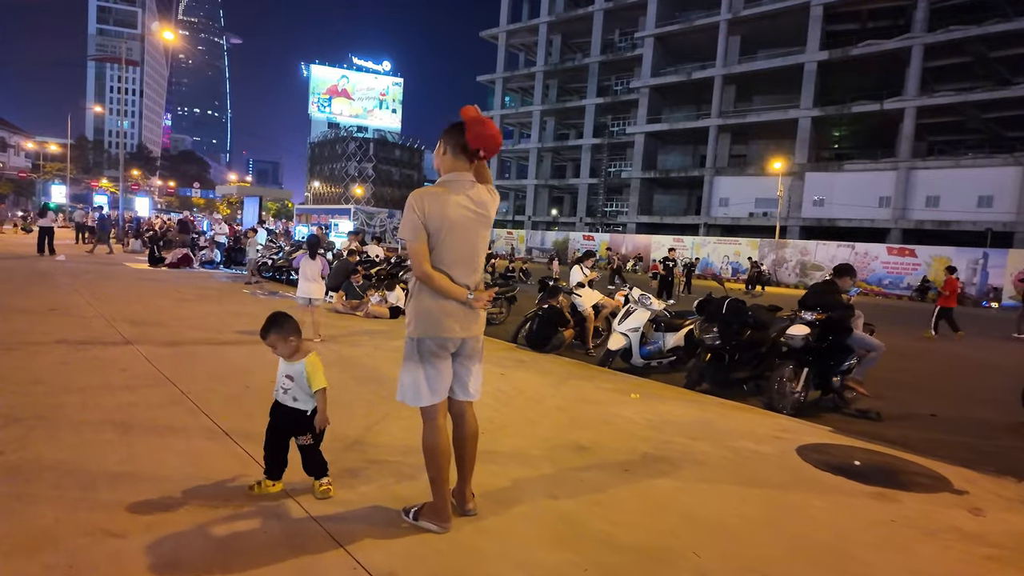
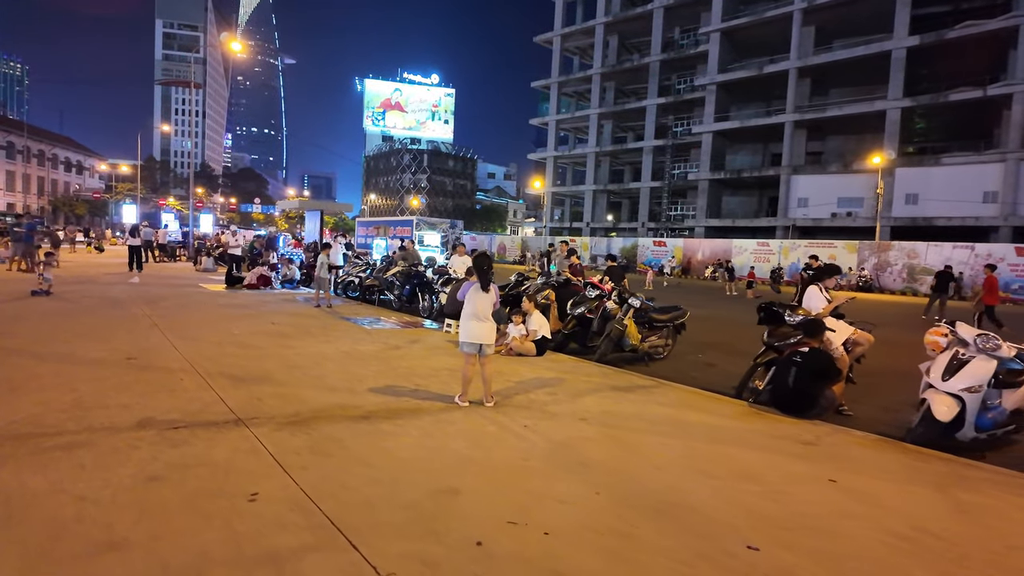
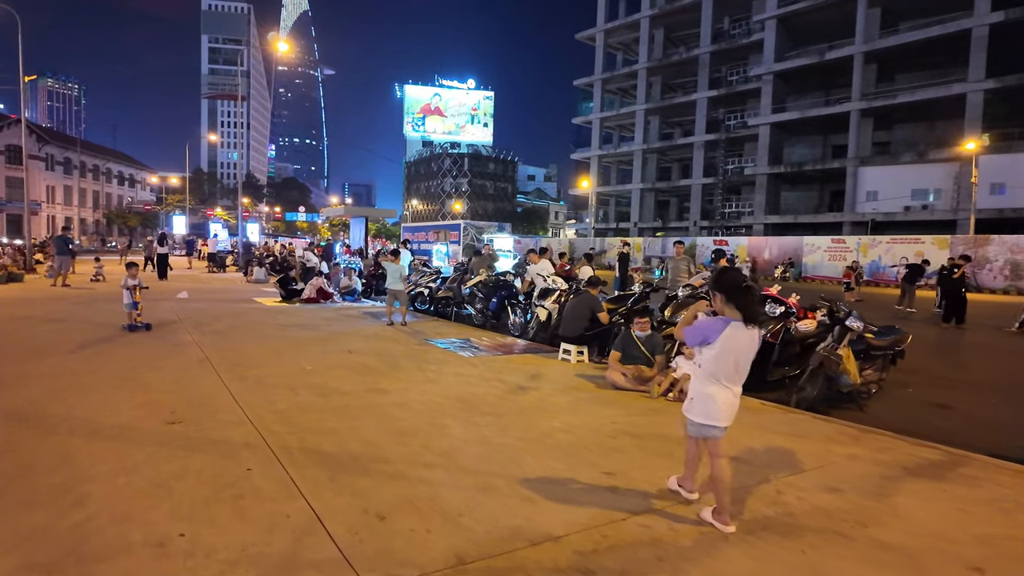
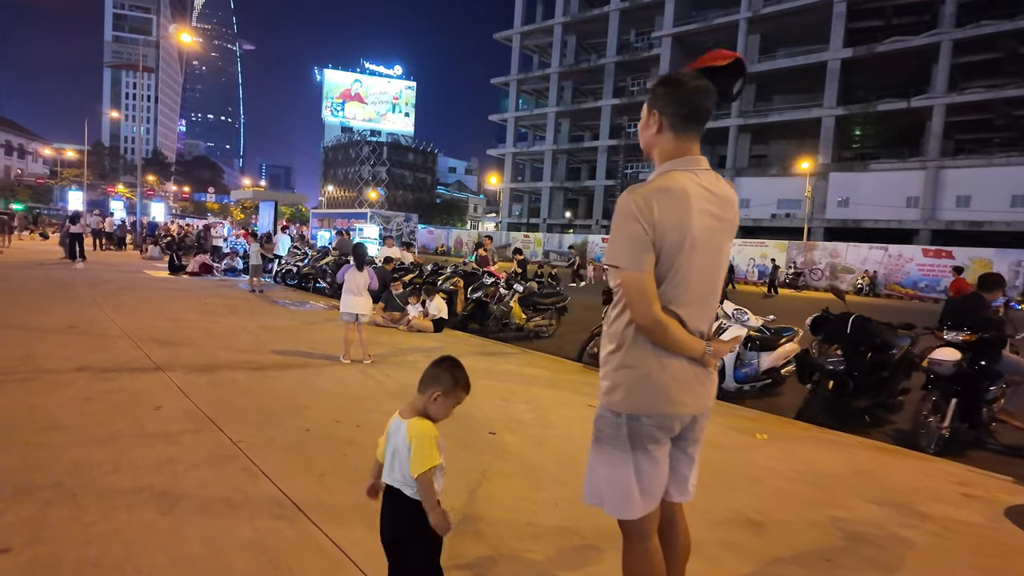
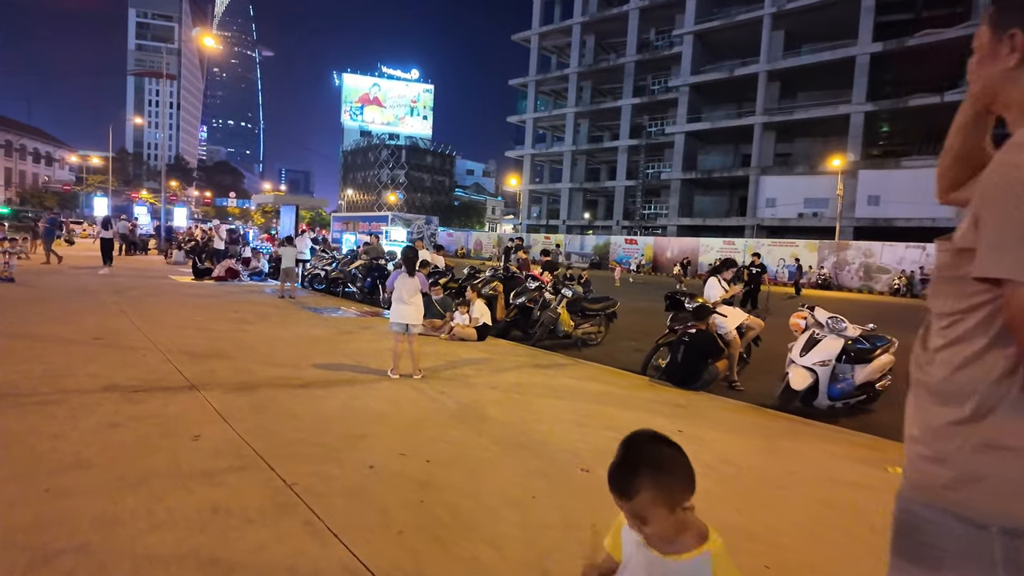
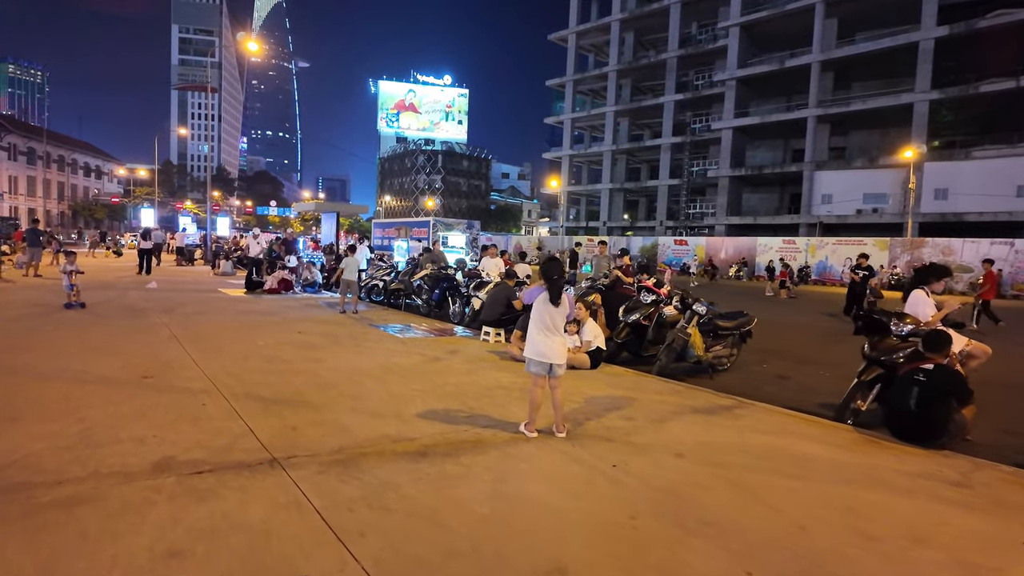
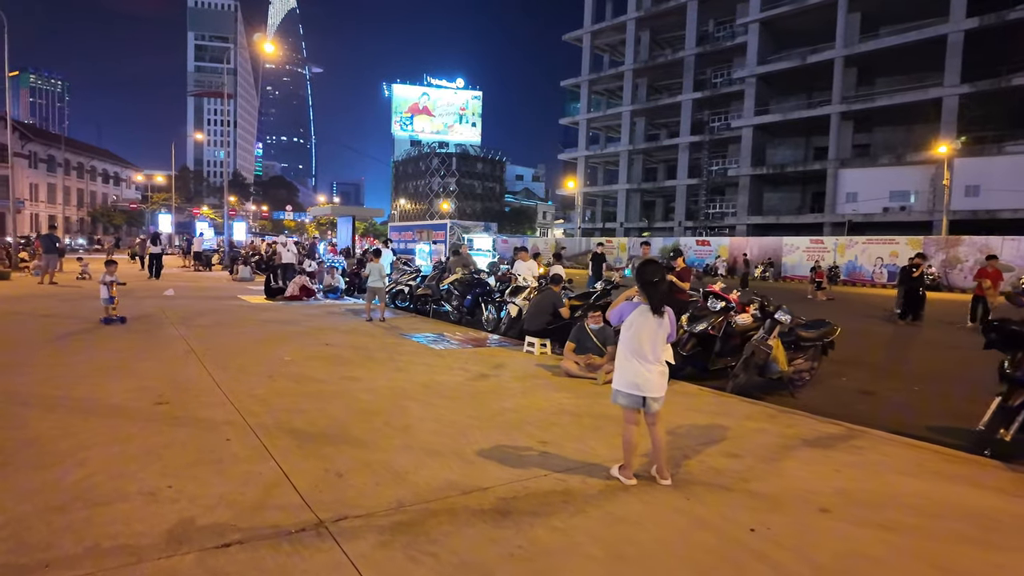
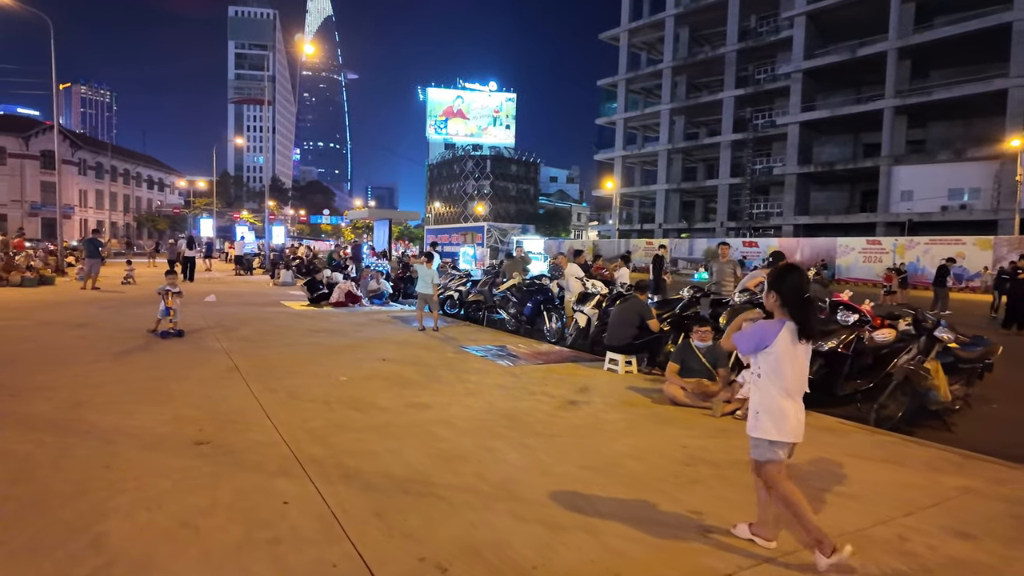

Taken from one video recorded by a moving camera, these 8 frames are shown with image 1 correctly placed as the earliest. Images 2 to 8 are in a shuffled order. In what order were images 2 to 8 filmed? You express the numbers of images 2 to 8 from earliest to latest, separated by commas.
4, 5, 2, 6, 7, 3, 8
